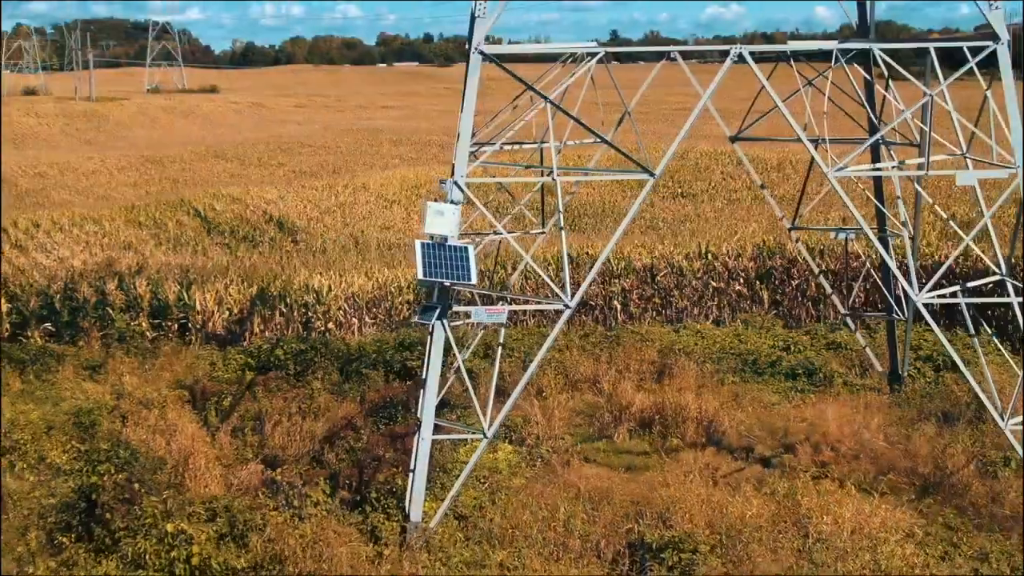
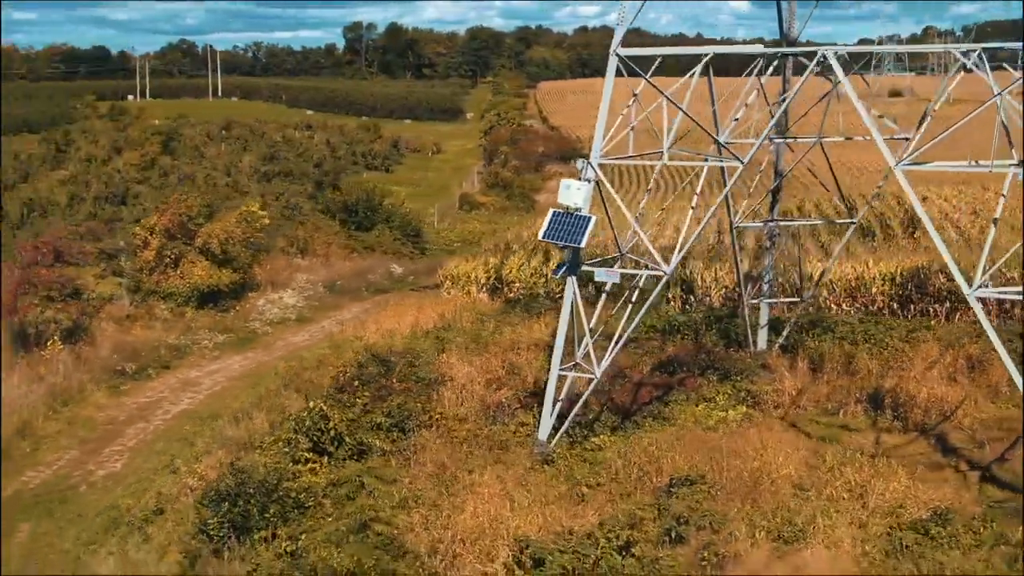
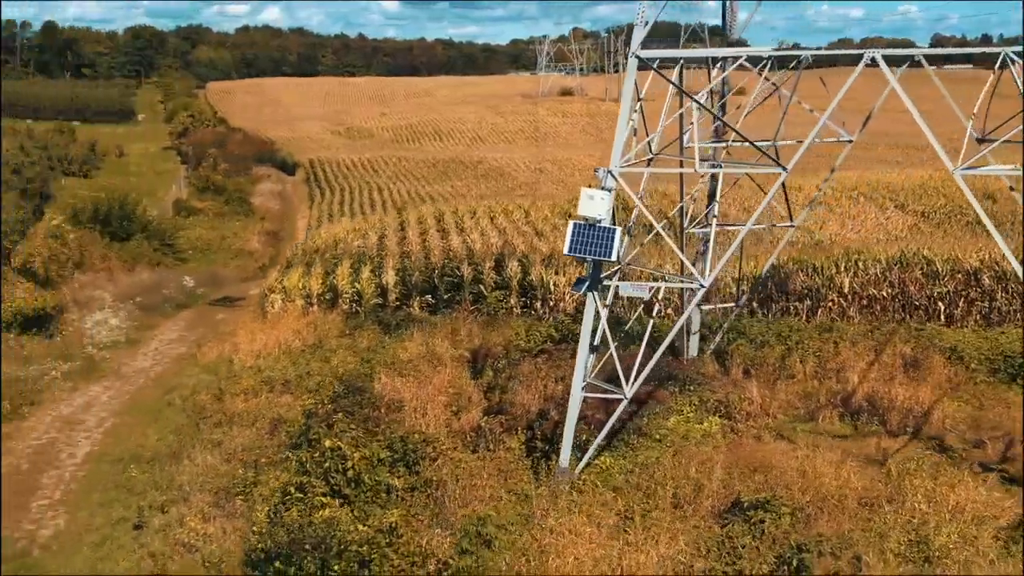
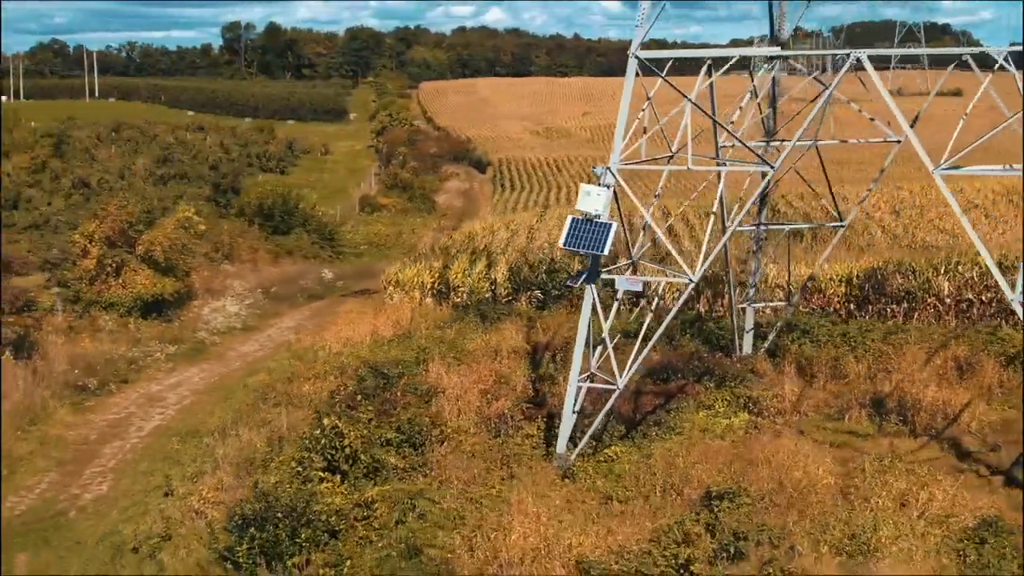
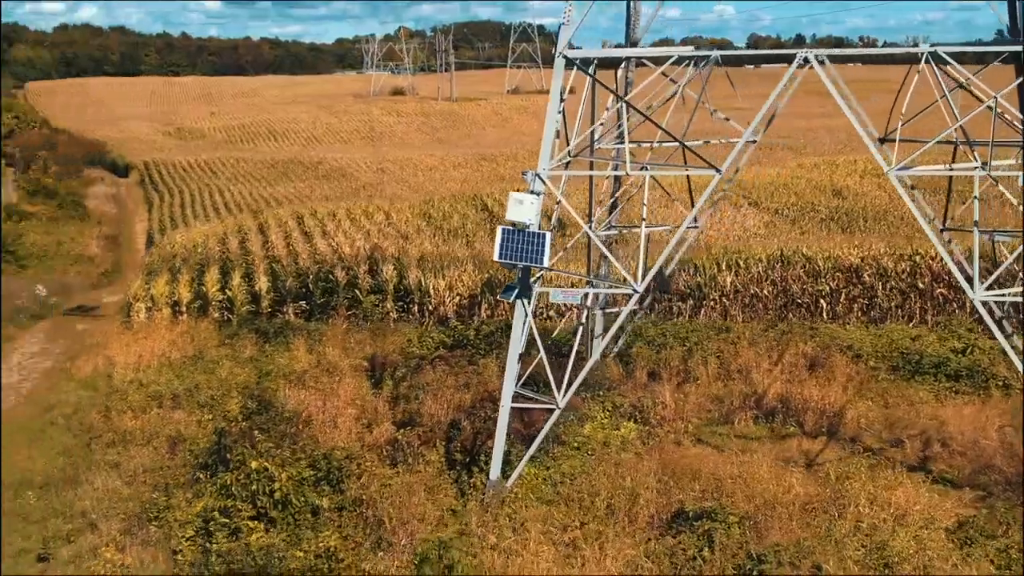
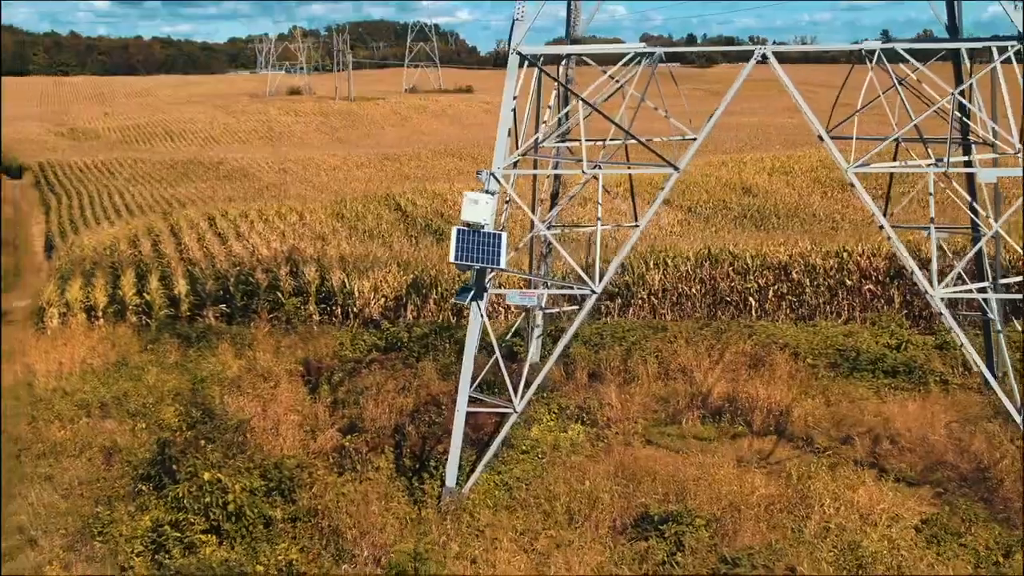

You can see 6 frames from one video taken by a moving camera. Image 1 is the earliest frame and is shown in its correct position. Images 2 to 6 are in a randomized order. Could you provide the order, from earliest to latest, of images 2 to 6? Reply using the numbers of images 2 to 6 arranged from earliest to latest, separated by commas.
6, 5, 3, 4, 2
